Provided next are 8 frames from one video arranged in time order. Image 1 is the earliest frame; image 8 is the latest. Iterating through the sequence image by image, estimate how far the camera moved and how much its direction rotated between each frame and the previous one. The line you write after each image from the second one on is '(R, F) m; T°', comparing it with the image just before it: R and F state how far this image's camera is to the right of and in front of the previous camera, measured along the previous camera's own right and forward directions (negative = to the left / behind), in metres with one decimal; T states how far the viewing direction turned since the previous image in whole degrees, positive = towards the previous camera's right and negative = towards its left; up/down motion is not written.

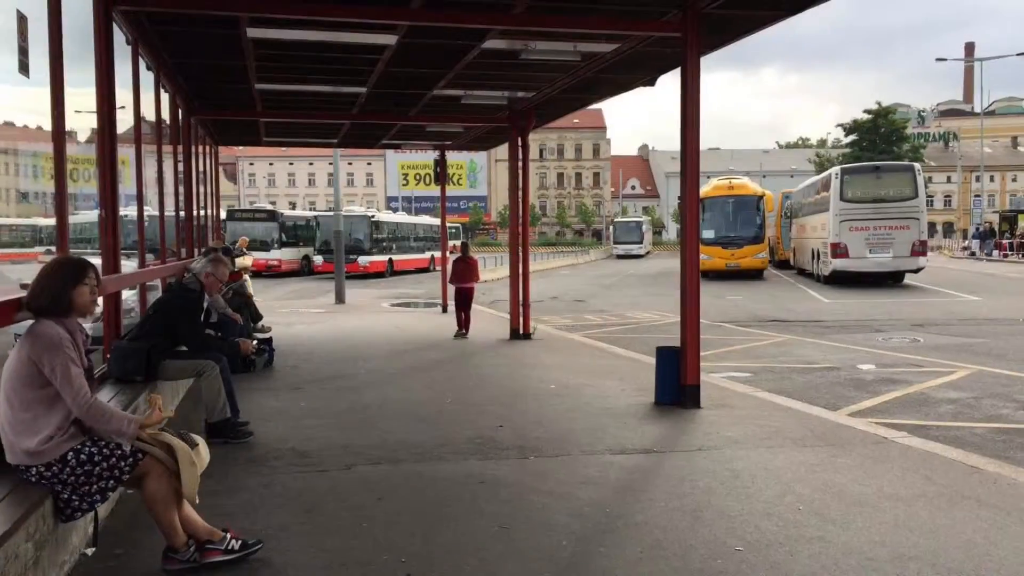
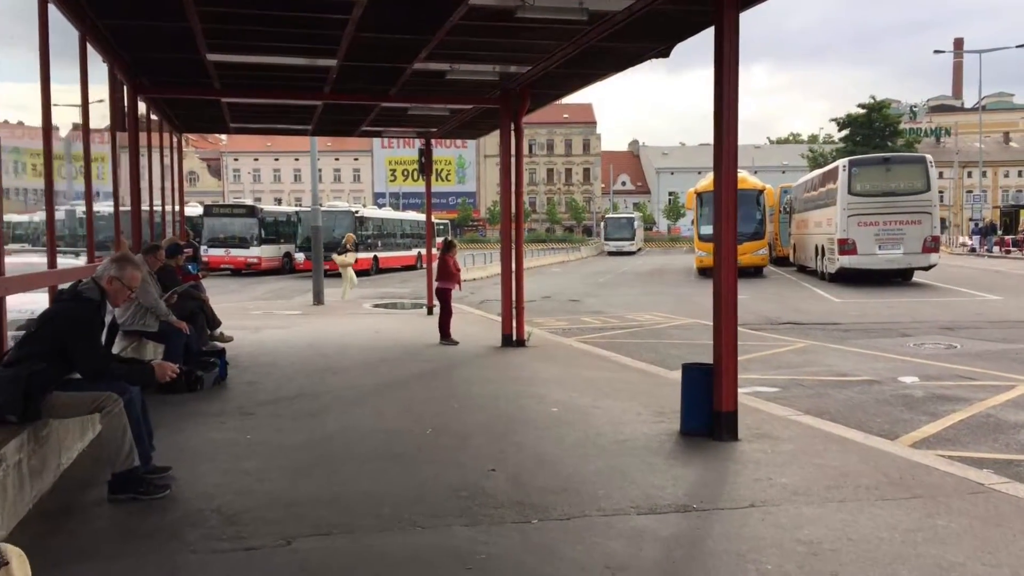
(0.0, +1.4) m; +1°
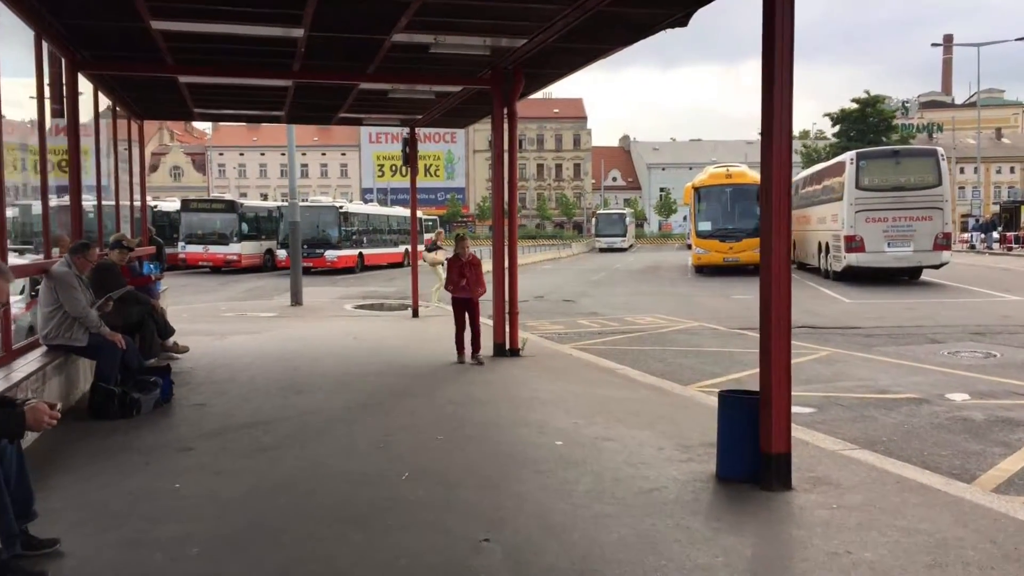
(0.0, +1.2) m; +1°
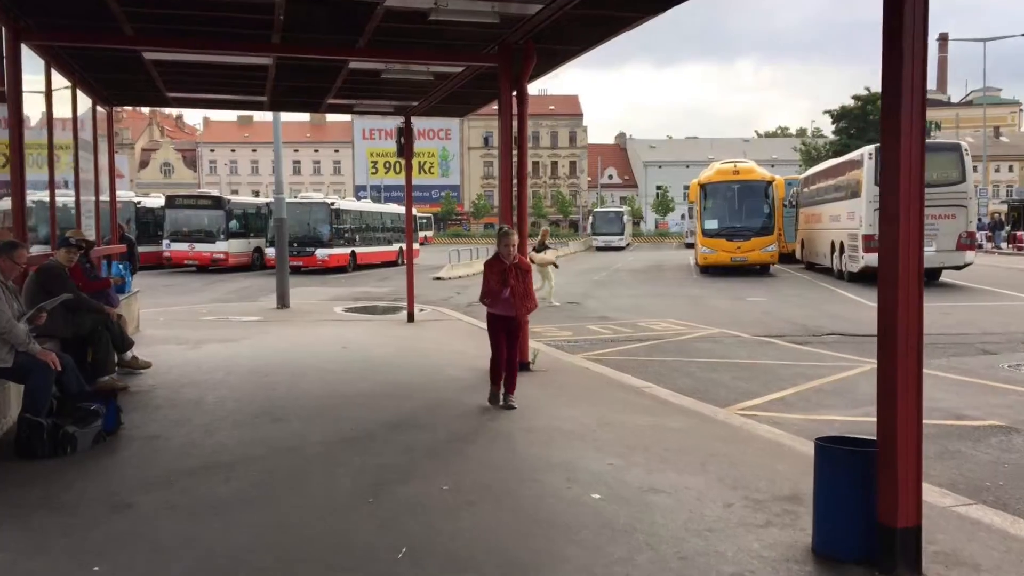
(-0.2, +1.2) m; 0°
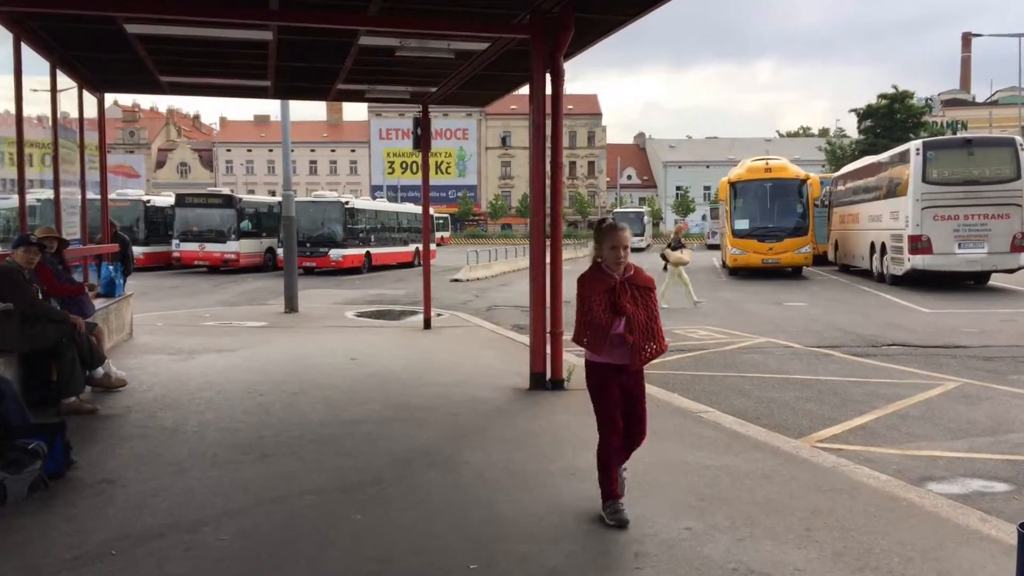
(-0.1, +1.2) m; -1°
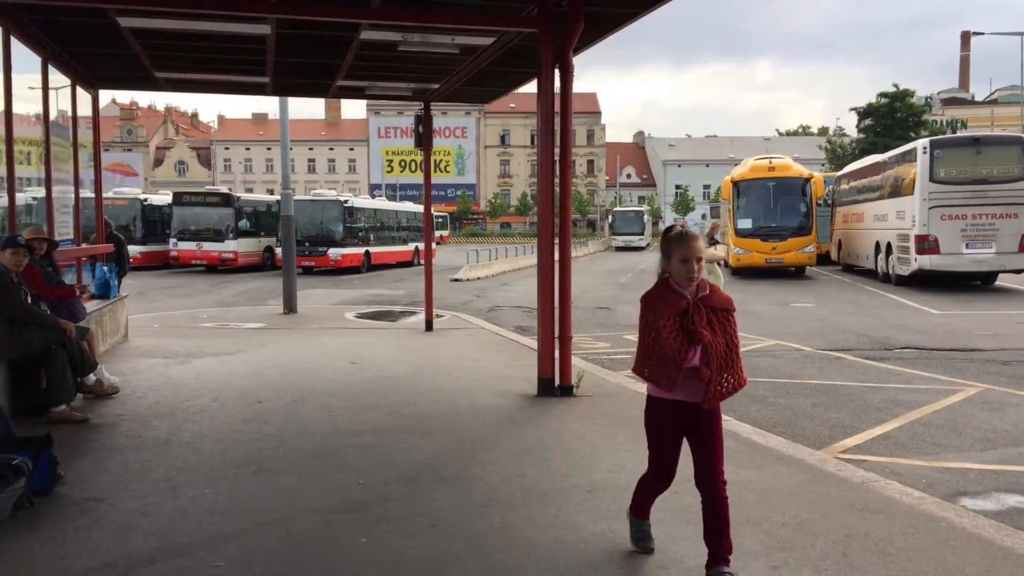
(-0.1, +0.3) m; 0°
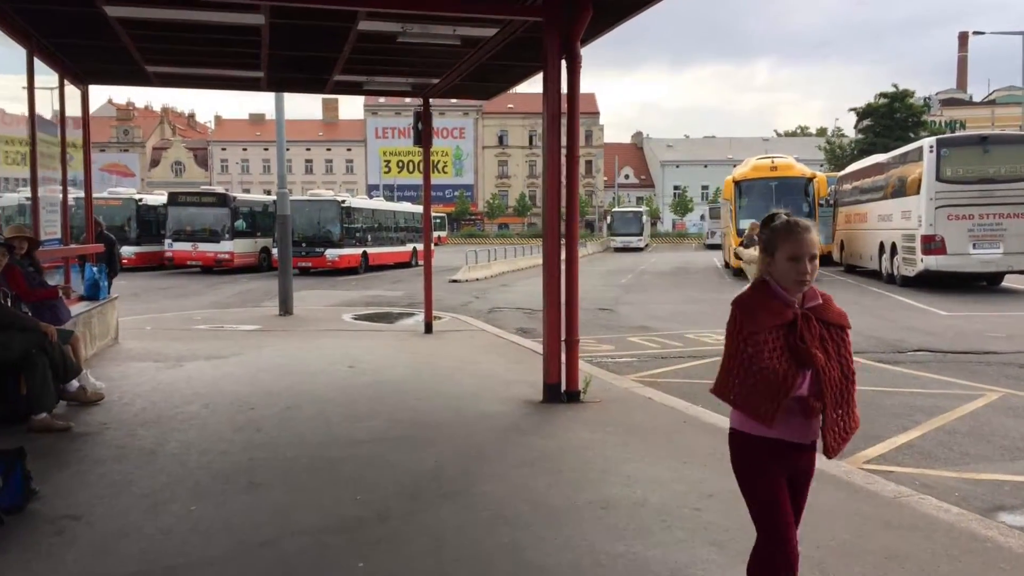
(-0.1, +0.3) m; 0°
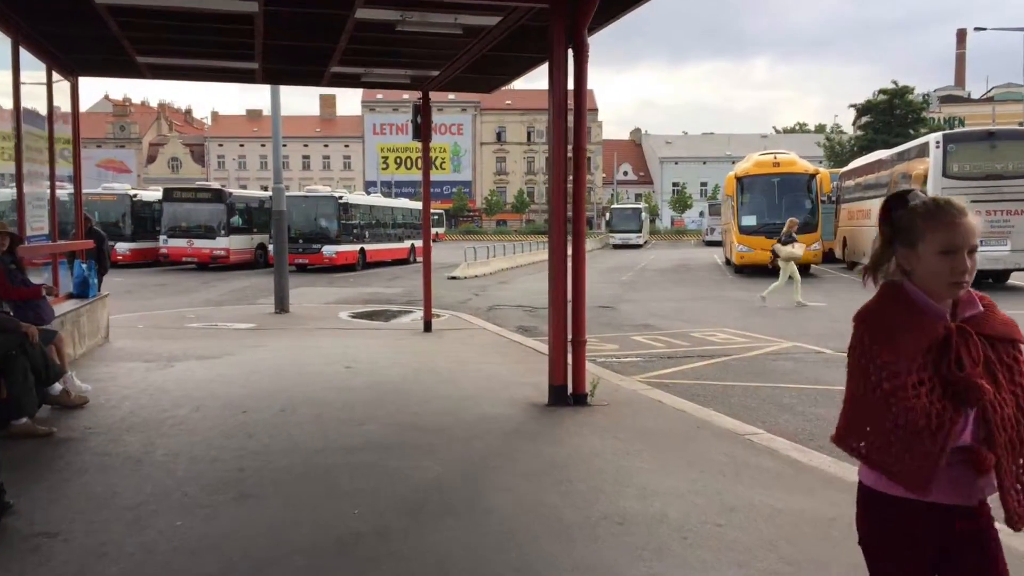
(-0.1, +0.3) m; 0°
